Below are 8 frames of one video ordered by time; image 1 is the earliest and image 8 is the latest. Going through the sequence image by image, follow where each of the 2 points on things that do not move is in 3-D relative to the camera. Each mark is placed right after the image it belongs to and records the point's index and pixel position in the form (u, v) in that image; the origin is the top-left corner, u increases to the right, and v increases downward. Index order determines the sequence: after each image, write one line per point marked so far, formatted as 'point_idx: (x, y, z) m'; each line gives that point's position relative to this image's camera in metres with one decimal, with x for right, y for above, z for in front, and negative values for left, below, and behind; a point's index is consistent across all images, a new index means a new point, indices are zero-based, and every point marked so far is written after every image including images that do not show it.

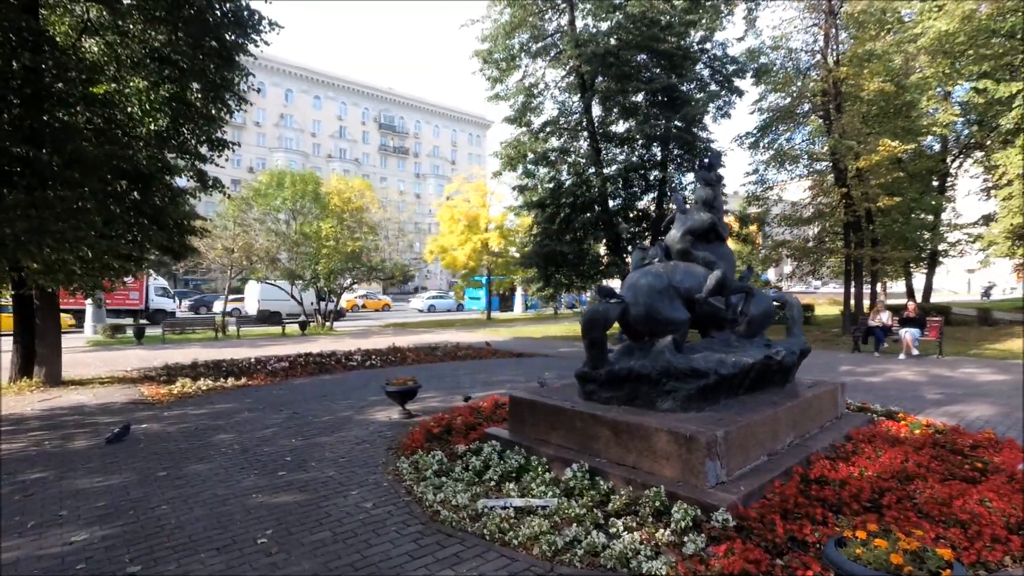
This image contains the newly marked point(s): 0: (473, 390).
0: (-0.7, -1.7, +9.2) m
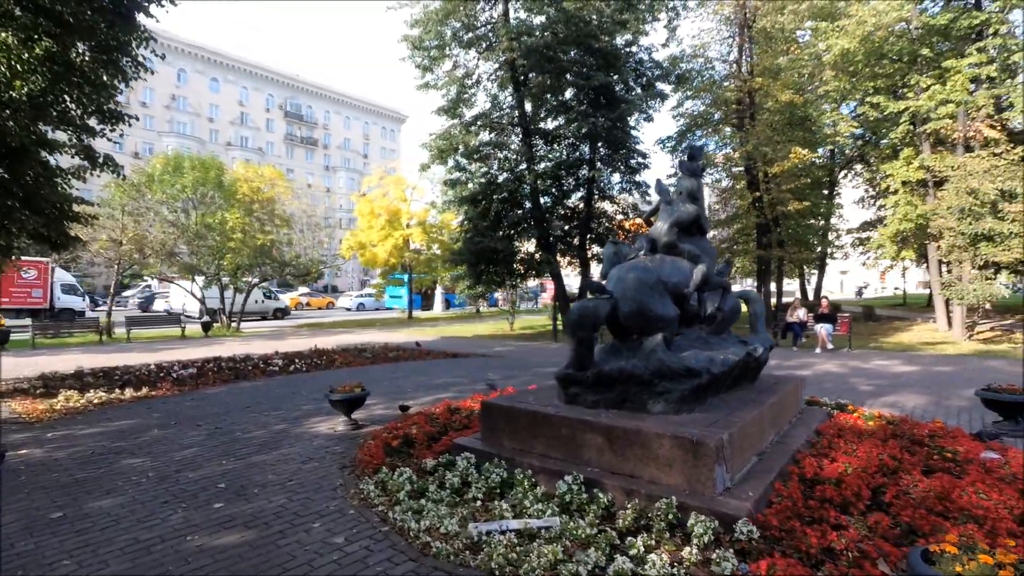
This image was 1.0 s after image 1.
0: (-1.5, -1.7, +8.5) m
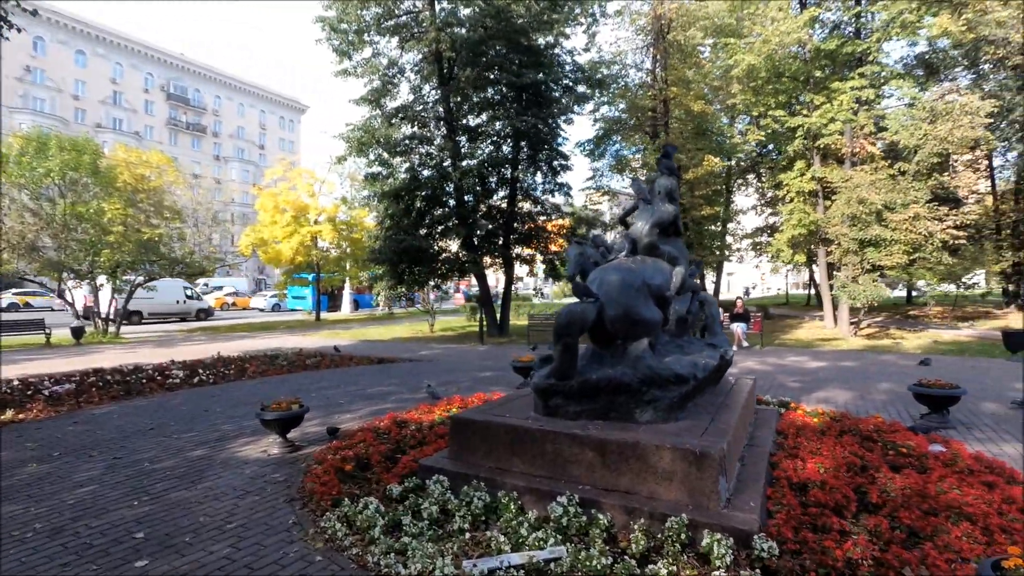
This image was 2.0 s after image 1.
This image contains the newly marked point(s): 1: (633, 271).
0: (-2.3, -1.7, +7.8) m
1: (+1.0, +0.1, +4.6) m
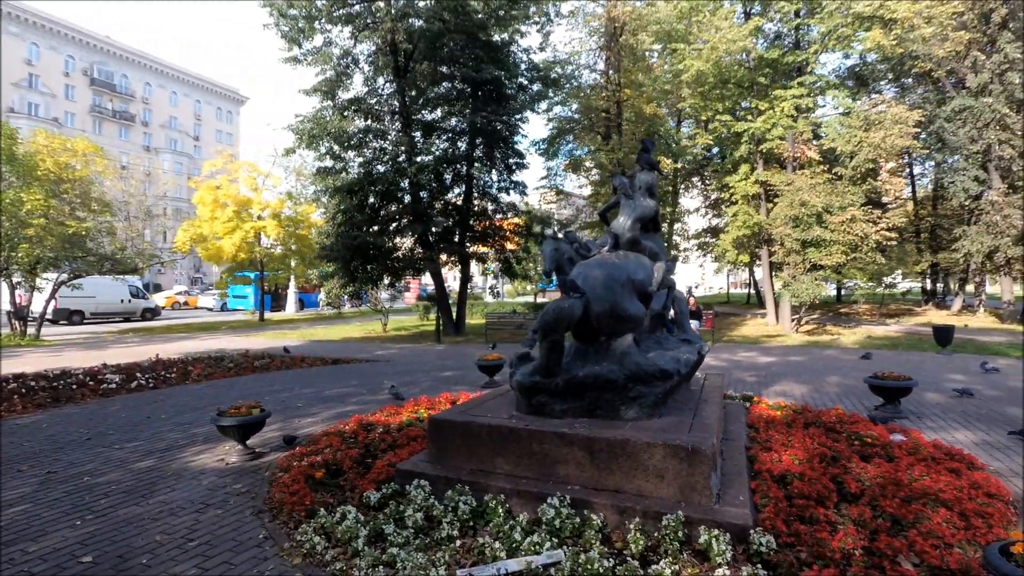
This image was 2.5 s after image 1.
0: (-2.7, -1.7, +7.4) m
1: (+0.9, +0.2, +4.6) m
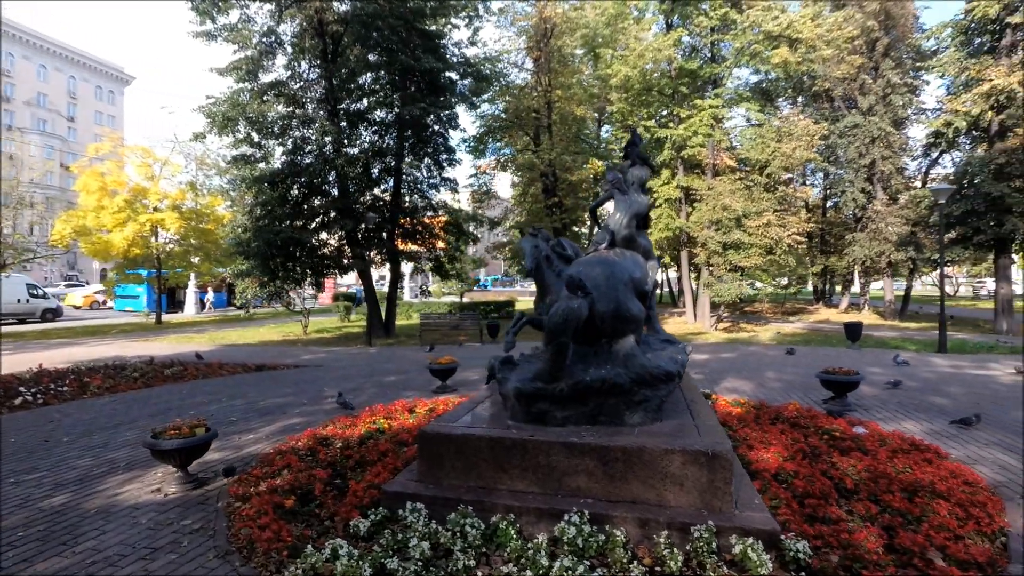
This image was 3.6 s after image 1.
0: (-3.2, -1.7, +6.6) m
1: (+0.9, +0.2, +4.4) m
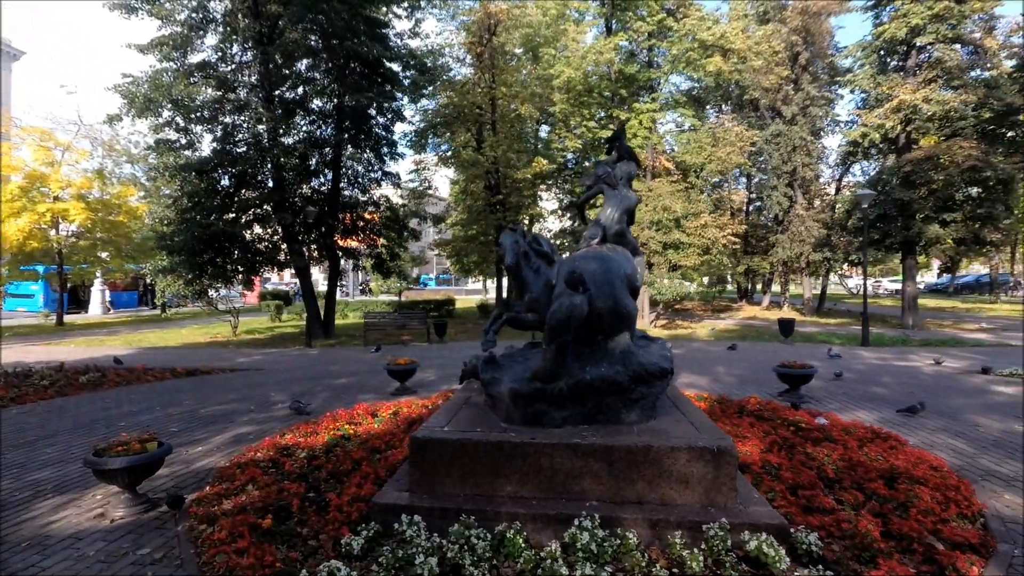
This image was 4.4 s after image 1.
0: (-3.5, -1.6, +5.9) m
1: (+0.8, +0.2, +4.3) m
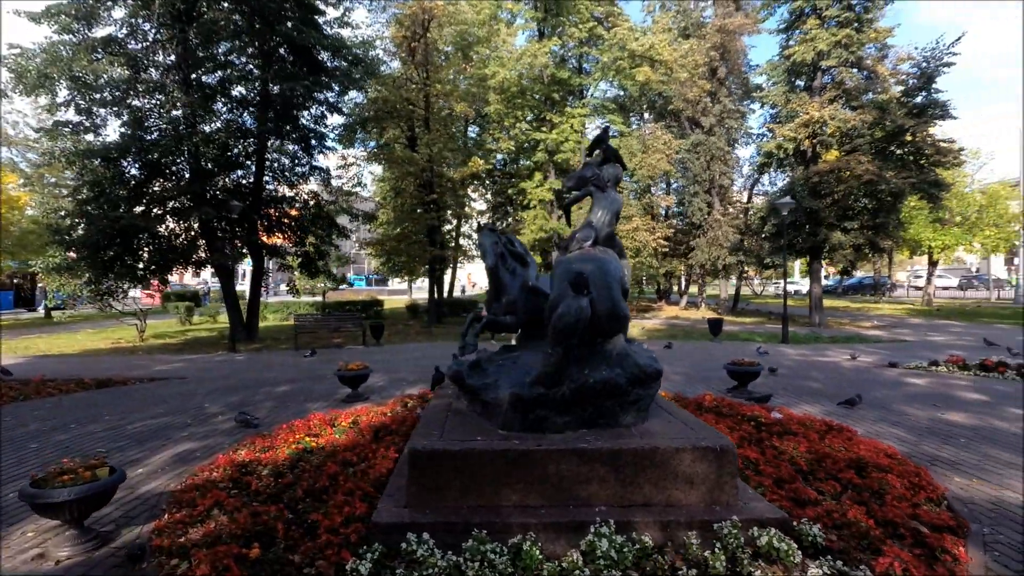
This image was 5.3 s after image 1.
0: (-3.7, -1.6, +5.3) m
1: (+0.7, +0.2, +4.3) m
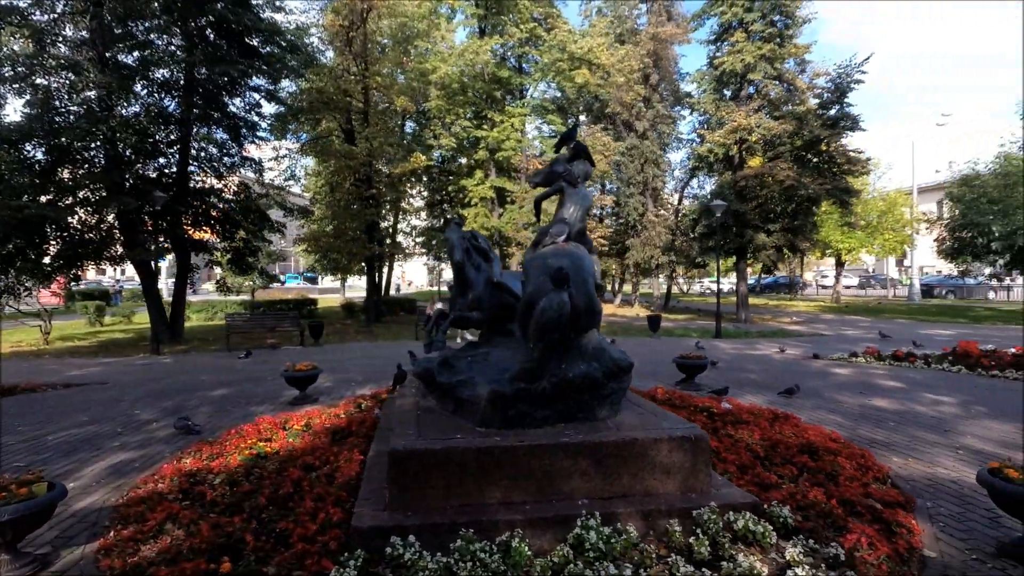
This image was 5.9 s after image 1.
0: (-4.0, -1.6, +4.8) m
1: (+0.5, +0.2, +4.3) m
